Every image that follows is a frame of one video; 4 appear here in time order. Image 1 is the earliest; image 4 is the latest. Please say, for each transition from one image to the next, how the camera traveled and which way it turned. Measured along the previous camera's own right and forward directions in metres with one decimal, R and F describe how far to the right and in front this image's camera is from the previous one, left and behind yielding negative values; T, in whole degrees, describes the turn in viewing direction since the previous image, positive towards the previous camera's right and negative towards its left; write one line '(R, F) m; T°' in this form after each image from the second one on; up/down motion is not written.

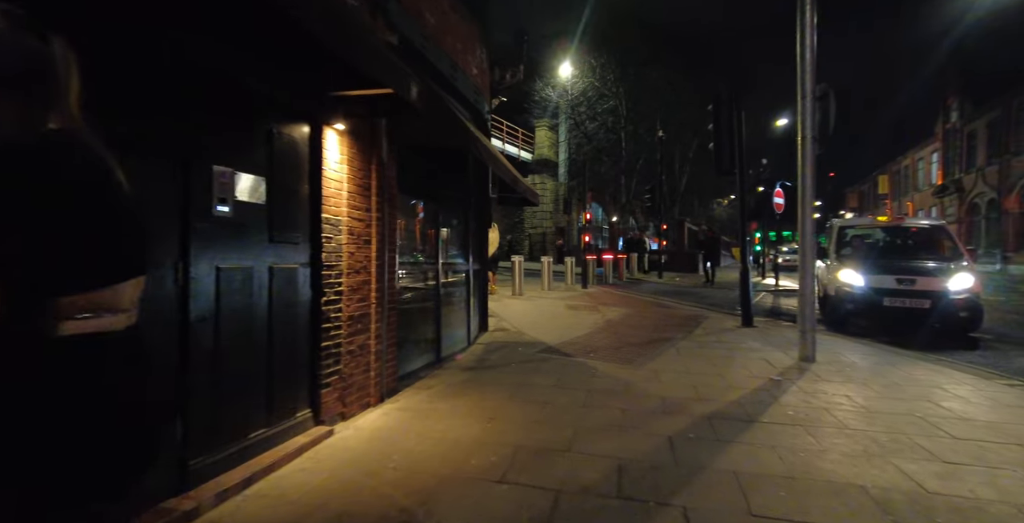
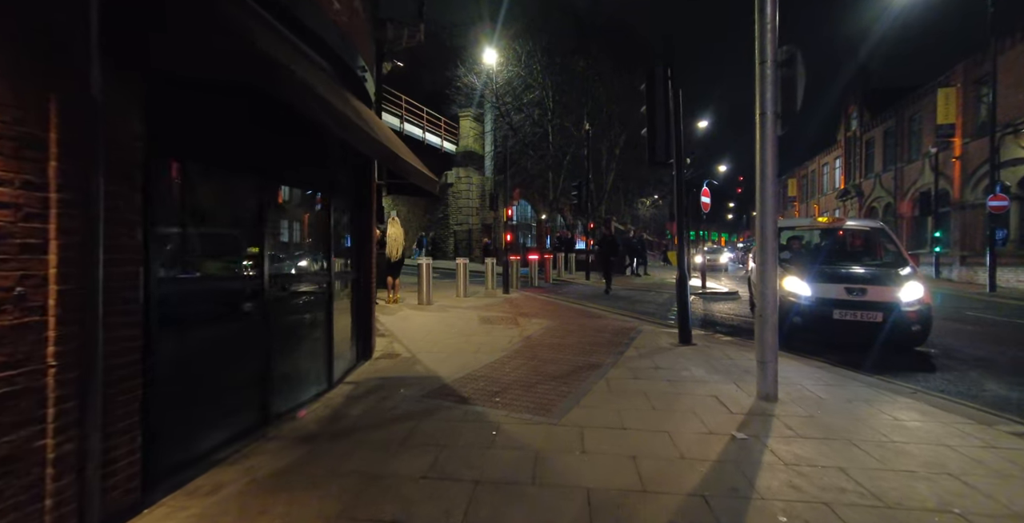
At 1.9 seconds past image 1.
(+0.6, +1.7) m; +9°
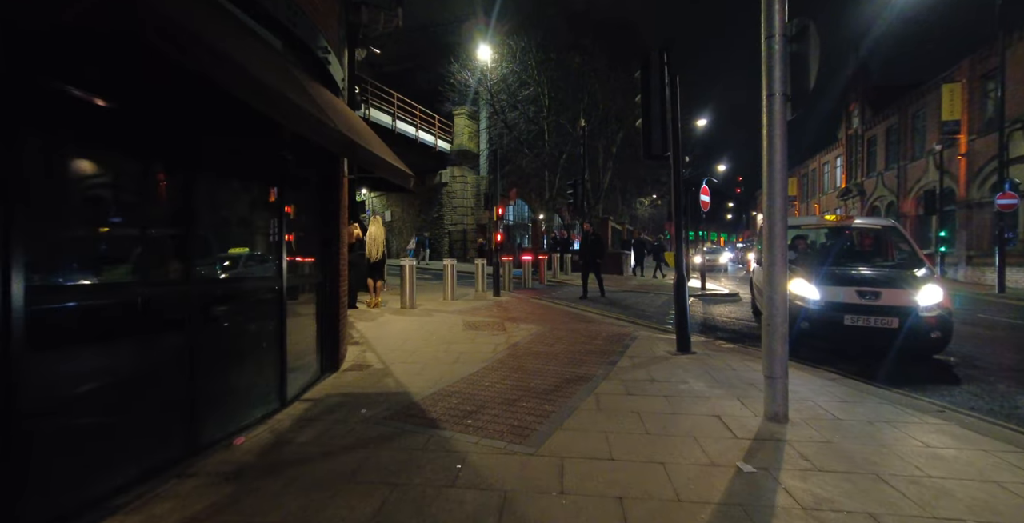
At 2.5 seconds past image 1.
(+0.2, +0.6) m; 0°
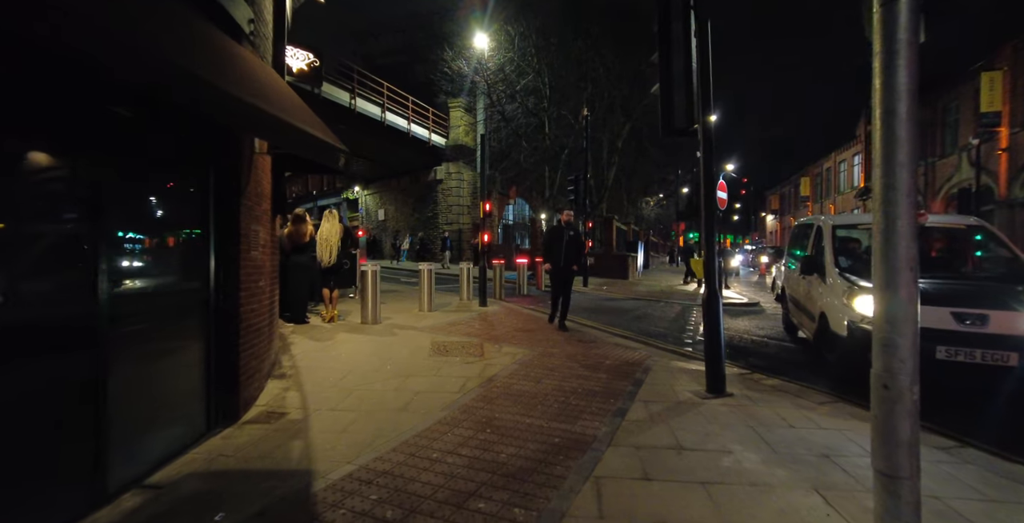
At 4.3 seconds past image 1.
(+0.3, +1.7) m; 0°
